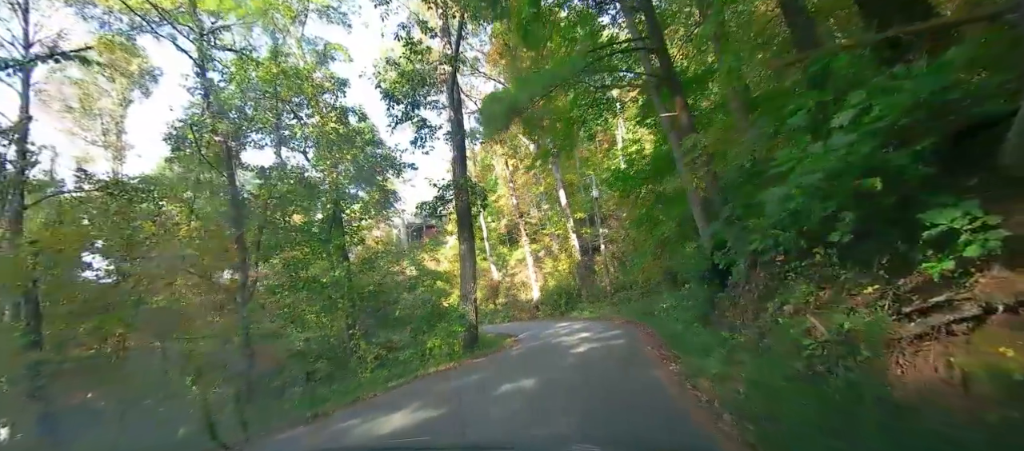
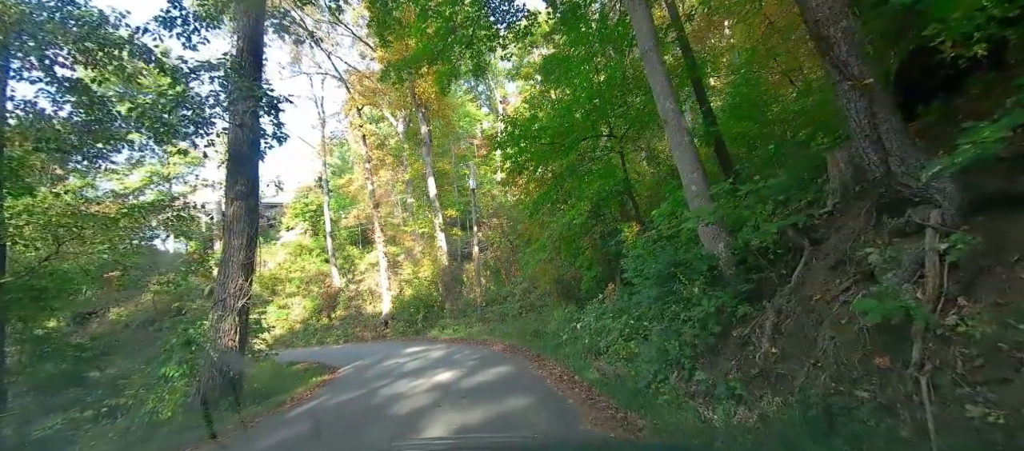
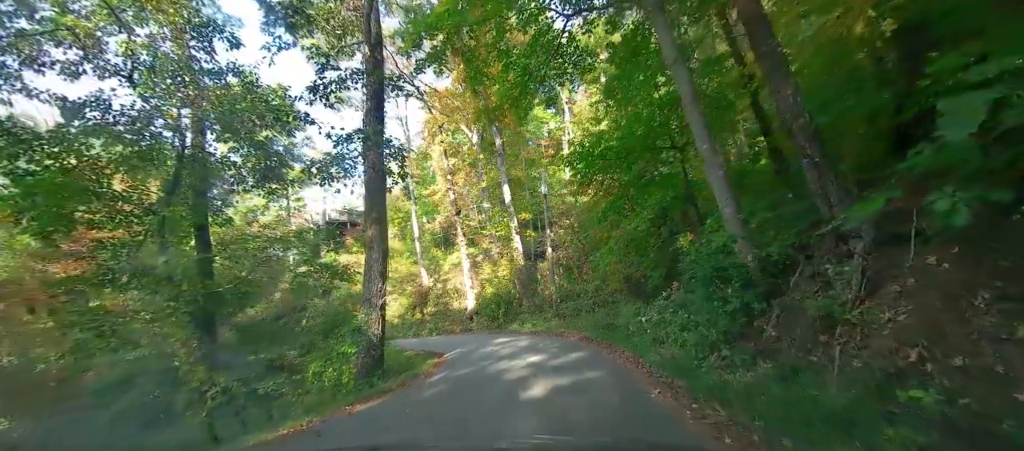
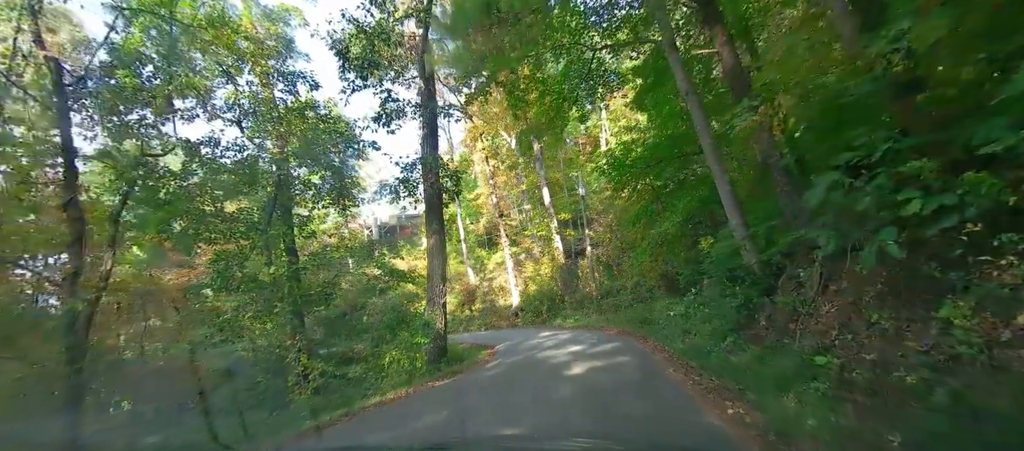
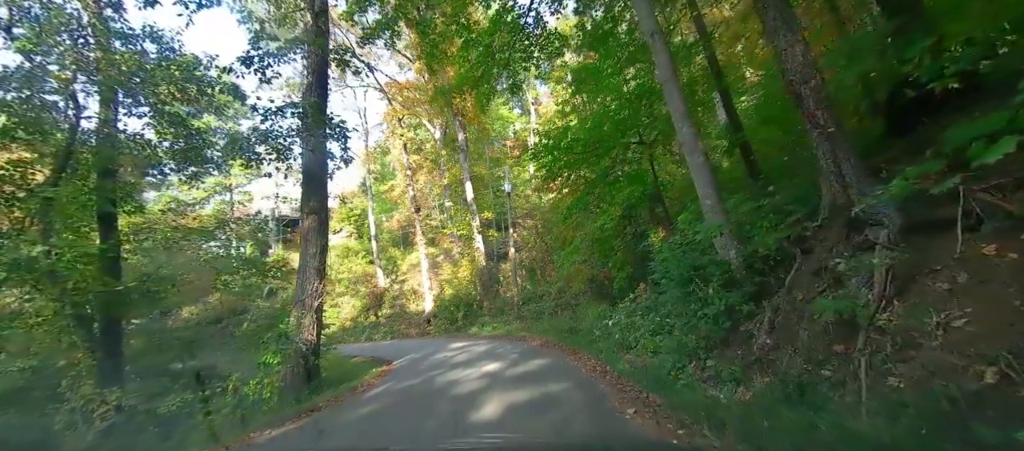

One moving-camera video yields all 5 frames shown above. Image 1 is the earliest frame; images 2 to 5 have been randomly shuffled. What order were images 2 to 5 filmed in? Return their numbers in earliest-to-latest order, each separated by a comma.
4, 3, 5, 2
